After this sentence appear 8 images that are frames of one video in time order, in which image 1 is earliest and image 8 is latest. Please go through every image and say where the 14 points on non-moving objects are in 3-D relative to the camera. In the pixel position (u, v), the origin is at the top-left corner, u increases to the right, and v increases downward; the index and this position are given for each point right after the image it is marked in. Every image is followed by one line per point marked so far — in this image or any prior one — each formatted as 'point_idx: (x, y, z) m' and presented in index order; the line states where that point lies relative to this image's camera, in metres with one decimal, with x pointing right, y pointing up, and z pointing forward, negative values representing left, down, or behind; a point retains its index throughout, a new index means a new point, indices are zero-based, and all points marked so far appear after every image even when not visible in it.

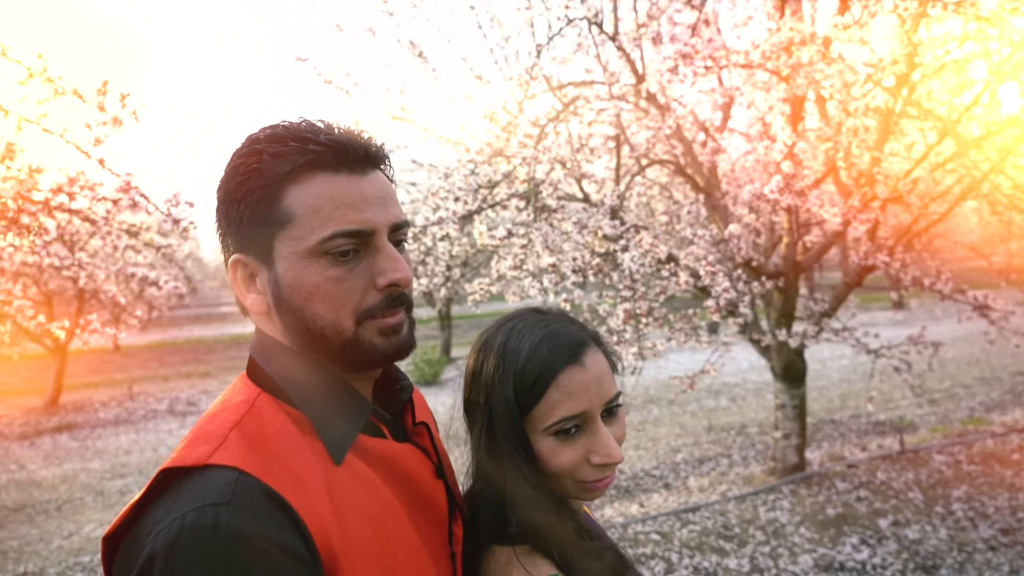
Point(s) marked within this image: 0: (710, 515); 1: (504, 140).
0: (+1.9, -2.1, +6.5) m
1: (-0.1, +1.1, +5.2) m
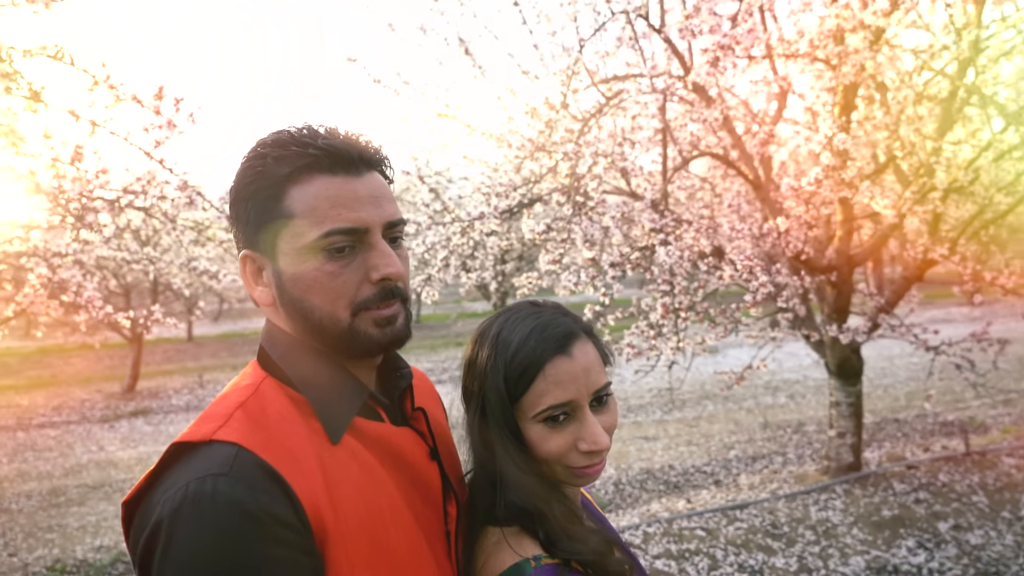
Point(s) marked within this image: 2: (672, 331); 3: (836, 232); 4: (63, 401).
0: (+2.3, -2.1, +6.5) m
1: (+0.3, +1.2, +5.3) m
2: (+1.3, -0.4, +5.7) m
3: (+2.9, +0.5, +6.1) m
4: (-8.7, -2.2, +13.6) m
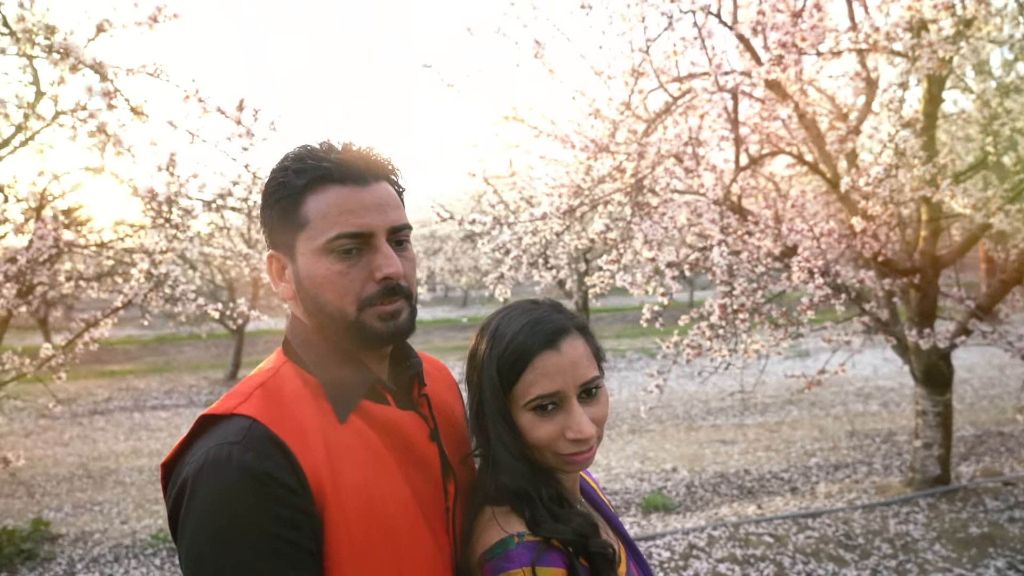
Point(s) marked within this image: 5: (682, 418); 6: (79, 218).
0: (+2.9, -2.1, +6.2) m
1: (+0.7, +1.2, +5.3) m
2: (+1.8, -0.4, +5.6) m
3: (+3.4, +0.5, +5.9) m
4: (-7.2, -2.1, +14.7) m
5: (+2.9, -2.2, +11.9) m
6: (-3.2, +0.5, +5.1) m
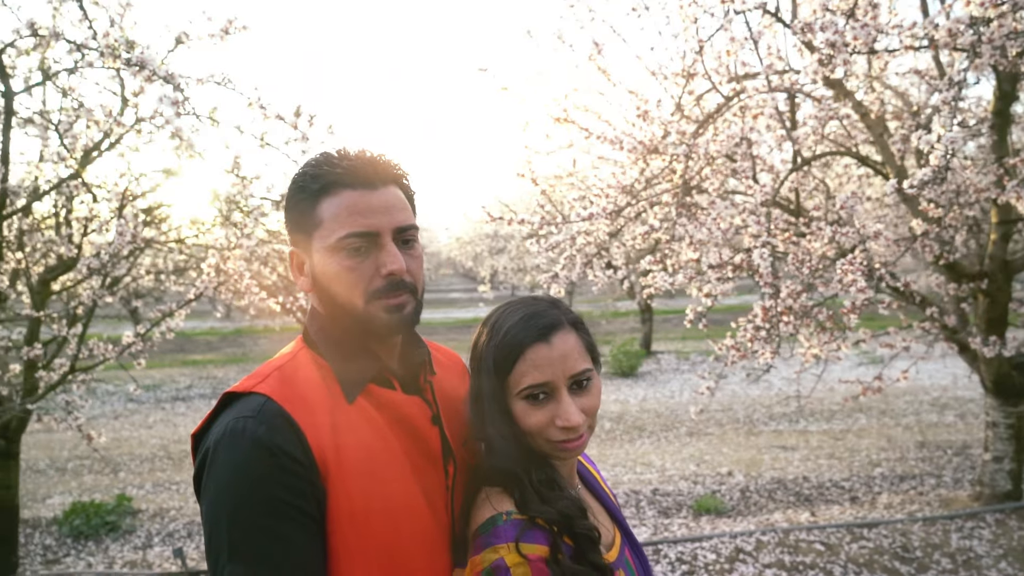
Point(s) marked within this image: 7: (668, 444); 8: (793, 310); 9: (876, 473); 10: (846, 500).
0: (+3.3, -2.1, +6.1) m
1: (+1.1, +1.2, +5.3) m
2: (+2.2, -0.4, +5.5) m
3: (+3.9, +0.4, +5.6) m
4: (-5.9, -2.0, +15.5) m
5: (+3.9, -2.3, +11.7) m
6: (-2.8, +0.6, +5.5) m
7: (+2.3, -2.4, +10.5) m
8: (+2.1, -0.2, +5.2) m
9: (+4.5, -2.3, +8.6) m
10: (+3.6, -2.3, +7.6) m
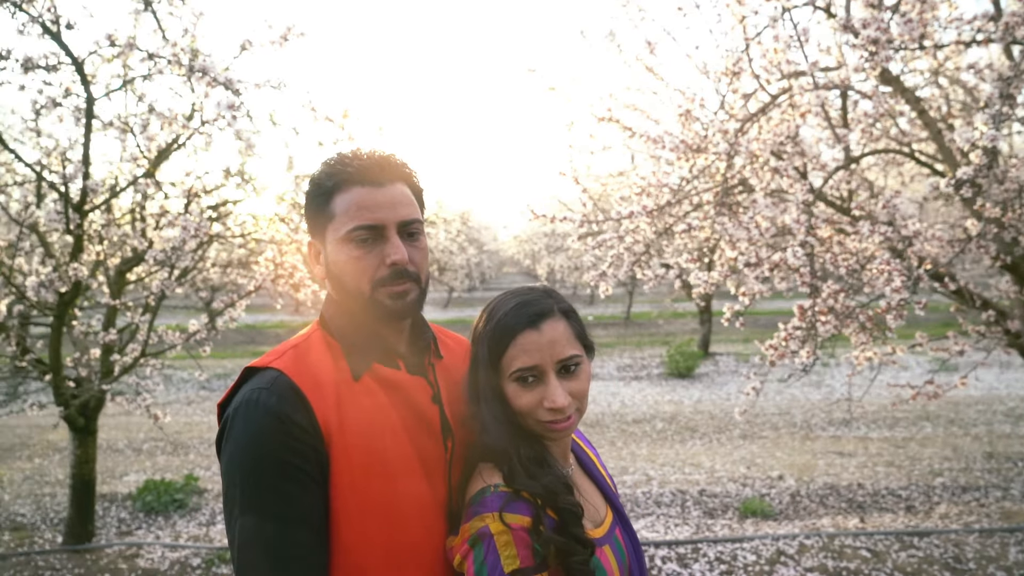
0: (+3.6, -2.2, +5.9) m
1: (+1.5, +1.2, +5.3) m
2: (+2.5, -0.4, +5.4) m
3: (+4.2, +0.4, +5.4) m
4: (-4.6, -1.8, +16.1) m
5: (+4.7, -2.3, +11.4) m
6: (-2.4, +0.6, +5.8) m
7: (+3.1, -2.4, +10.4) m
8: (+2.4, -0.2, +5.1) m
9: (+5.1, -2.3, +8.3) m
10: (+4.1, -2.3, +7.4) m
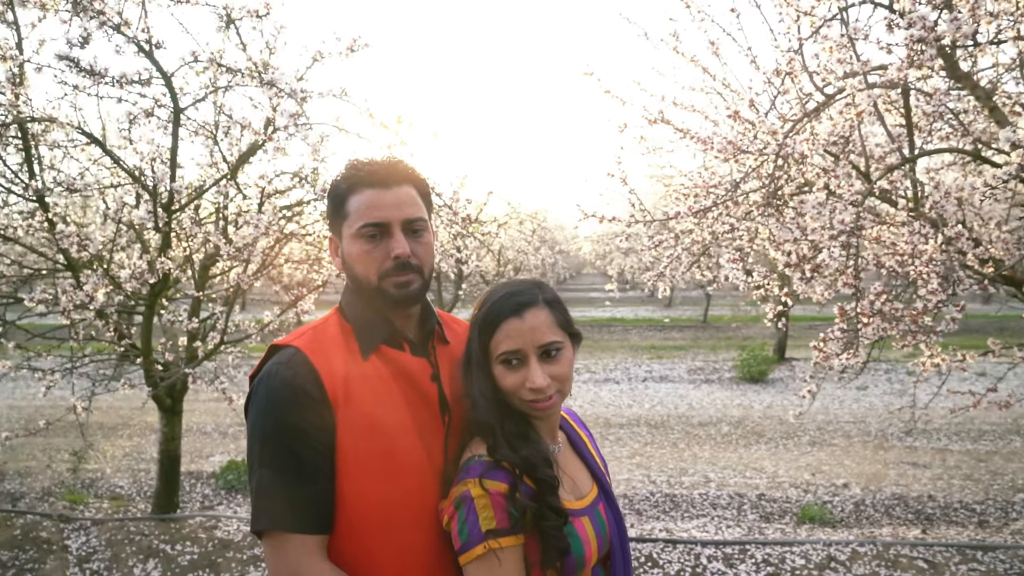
0: (+4.0, -2.2, +5.6) m
1: (+1.8, +1.2, +5.4) m
2: (+2.9, -0.4, +5.3) m
3: (+4.6, +0.4, +5.1) m
4: (-3.0, -1.8, +16.7) m
5: (+5.7, -2.3, +11.0) m
6: (-2.0, +0.7, +6.3) m
7: (+4.0, -2.4, +10.2) m
8: (+2.7, -0.2, +5.0) m
9: (+5.7, -2.4, +7.9) m
10: (+4.7, -2.4, +7.0) m
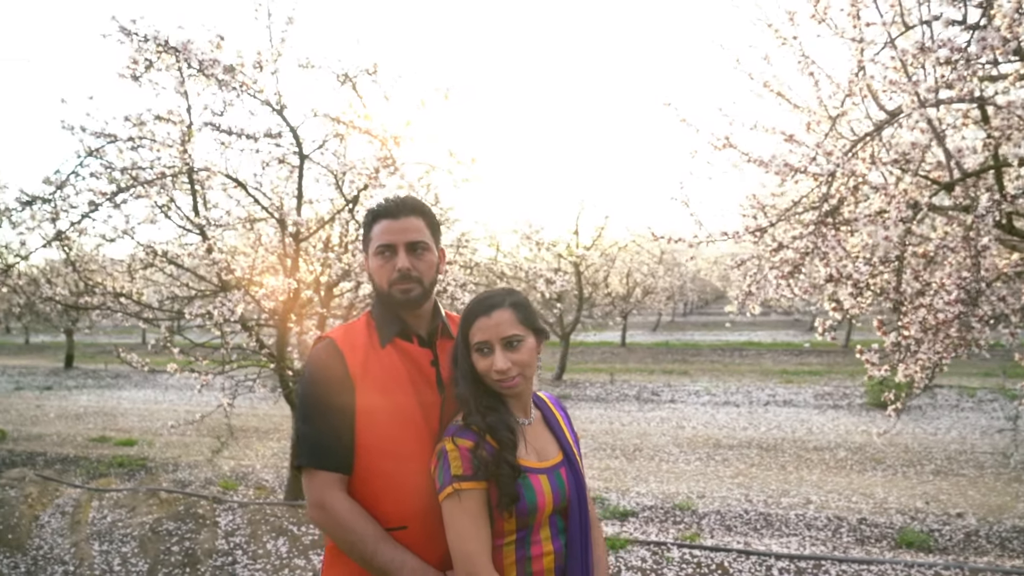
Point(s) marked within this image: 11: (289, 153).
0: (+4.6, -2.3, +5.3) m
1: (+2.4, +1.0, +5.5) m
2: (+3.4, -0.5, +5.2) m
3: (+5.0, +0.3, +4.7) m
4: (-0.1, -2.3, +17.5) m
5: (+7.3, -2.6, +10.2) m
6: (-1.2, +0.5, +7.2) m
7: (+5.5, -2.7, +9.7) m
8: (+3.2, -0.3, +5.0) m
9: (+6.7, -2.6, +7.1) m
10: (+5.5, -2.5, +6.5) m
11: (-2.1, +1.3, +6.5) m
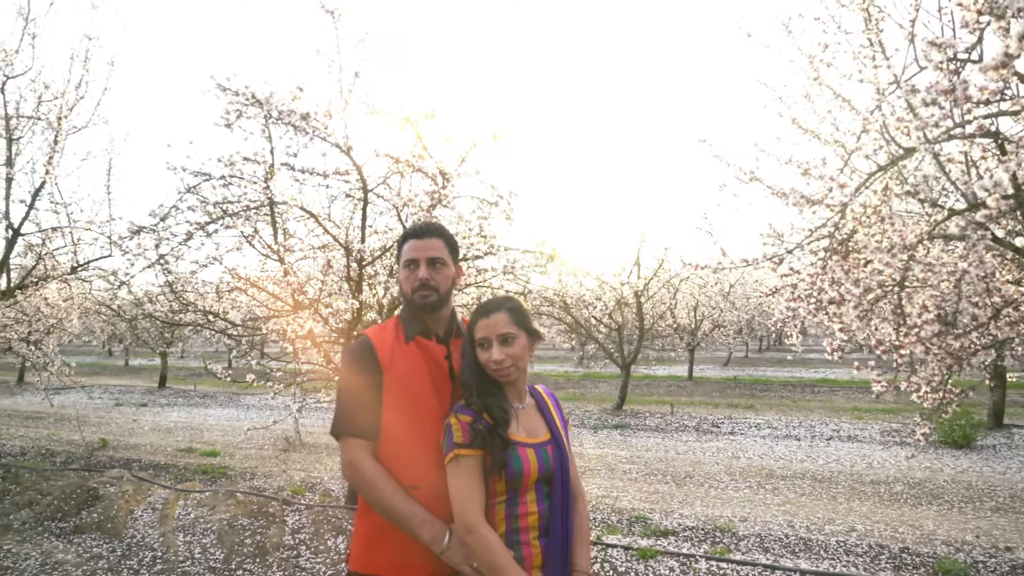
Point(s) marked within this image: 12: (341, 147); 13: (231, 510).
0: (+4.8, -2.5, +5.2) m
1: (+2.7, +0.8, +5.9) m
2: (+3.6, -0.7, +5.4) m
3: (+5.2, +0.1, +4.7) m
4: (+1.4, -3.1, +17.9) m
5: (+8.0, -3.1, +9.8) m
6: (-0.7, +0.2, +7.9) m
7: (+6.1, -3.1, +9.5) m
8: (+3.4, -0.5, +5.2) m
9: (+7.1, -2.9, +6.8) m
10: (+5.8, -2.8, +6.4) m
11: (-1.7, +1.1, +7.3) m
12: (-1.7, +1.4, +6.8) m
13: (-3.5, -2.8, +8.7) m
